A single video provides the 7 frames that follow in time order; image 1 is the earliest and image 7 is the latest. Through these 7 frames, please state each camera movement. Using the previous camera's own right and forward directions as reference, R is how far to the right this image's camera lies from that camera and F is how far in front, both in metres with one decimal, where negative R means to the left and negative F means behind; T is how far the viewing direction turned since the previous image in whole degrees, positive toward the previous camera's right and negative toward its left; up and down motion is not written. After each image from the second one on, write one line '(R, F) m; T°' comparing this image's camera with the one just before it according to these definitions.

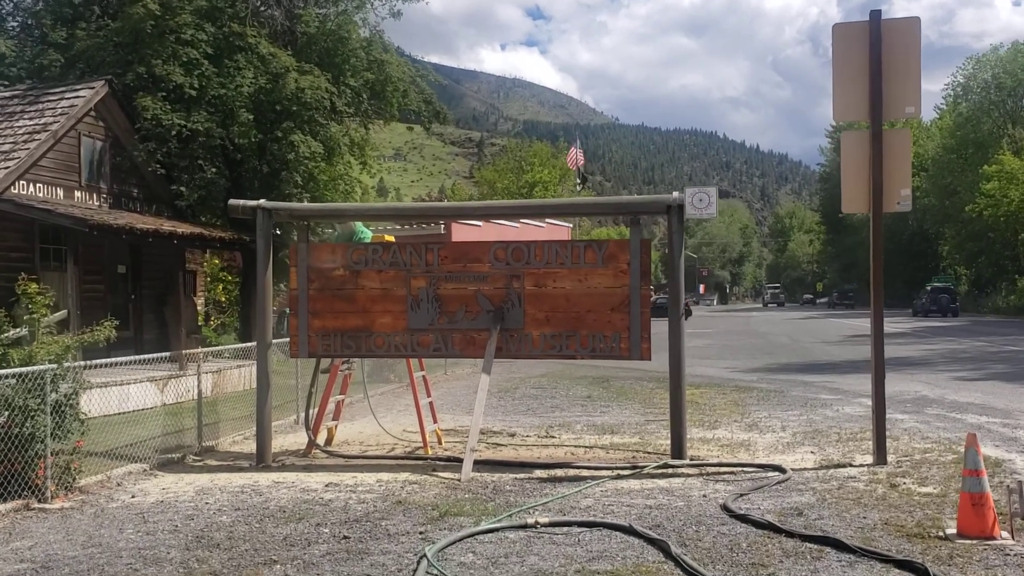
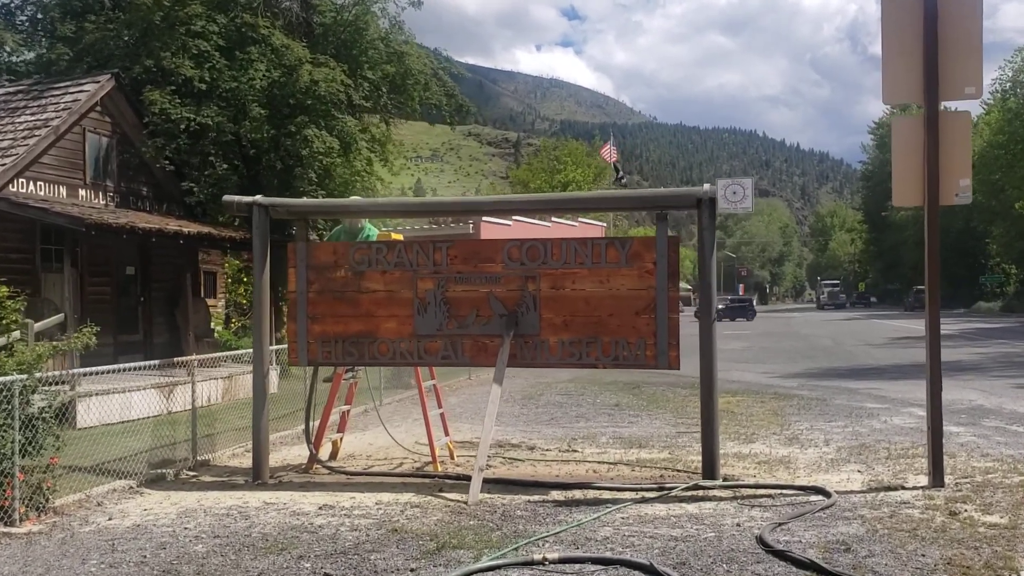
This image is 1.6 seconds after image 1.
(+0.2, +0.8) m; -2°
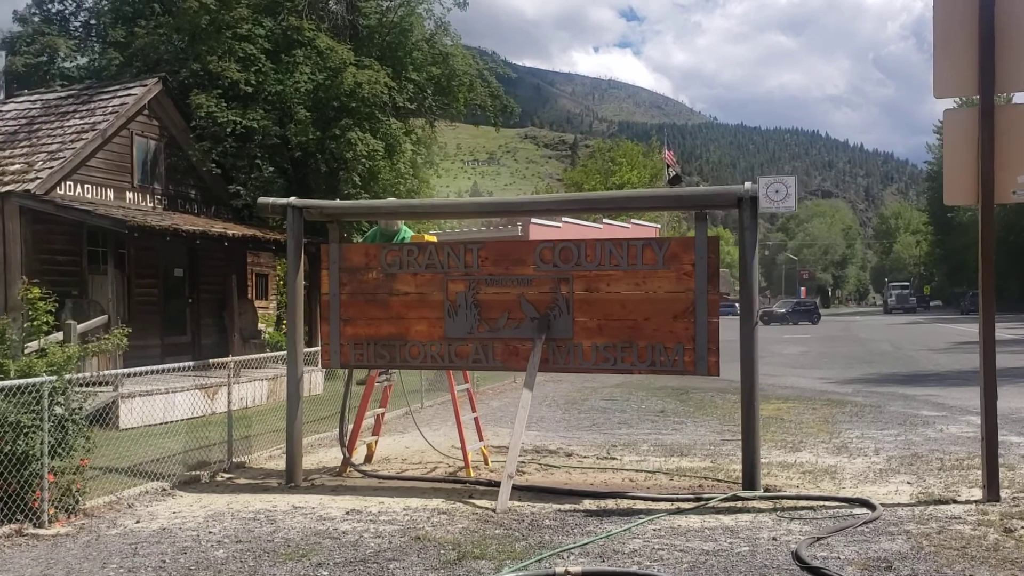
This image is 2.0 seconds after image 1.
(+0.2, +0.2) m; -3°
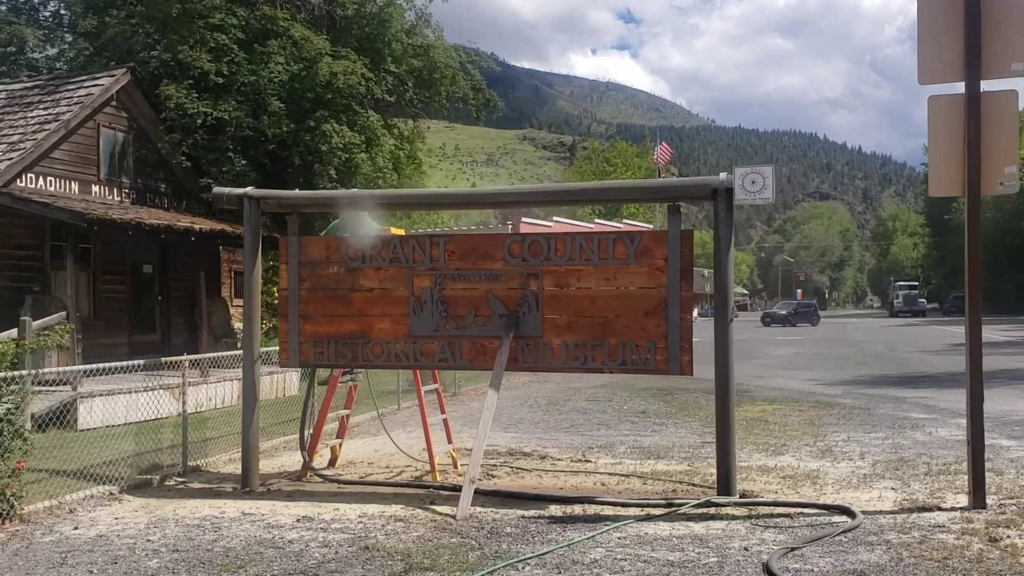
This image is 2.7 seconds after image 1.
(+0.3, +0.4) m; 0°
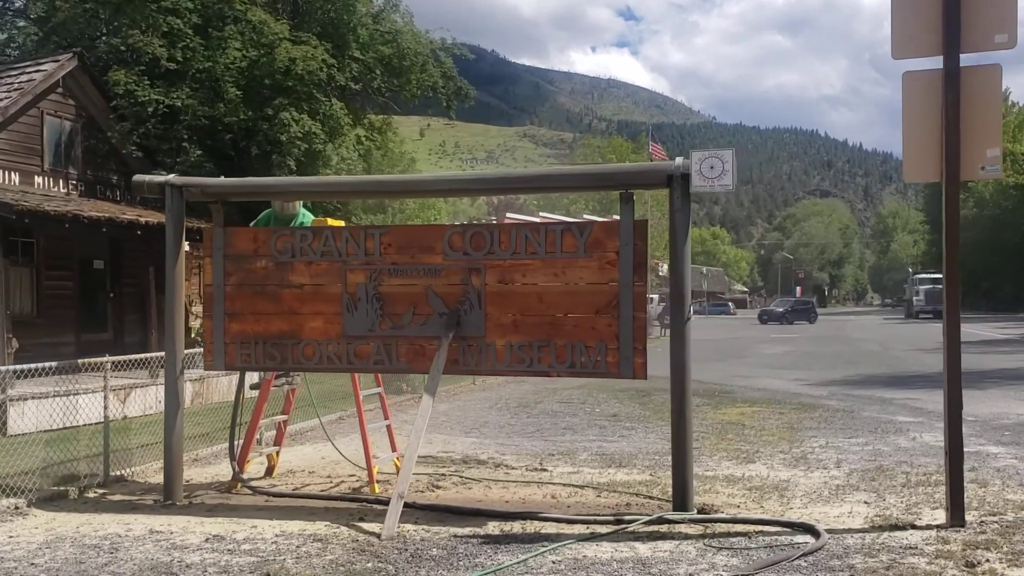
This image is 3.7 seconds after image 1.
(+0.5, +0.6) m; 0°
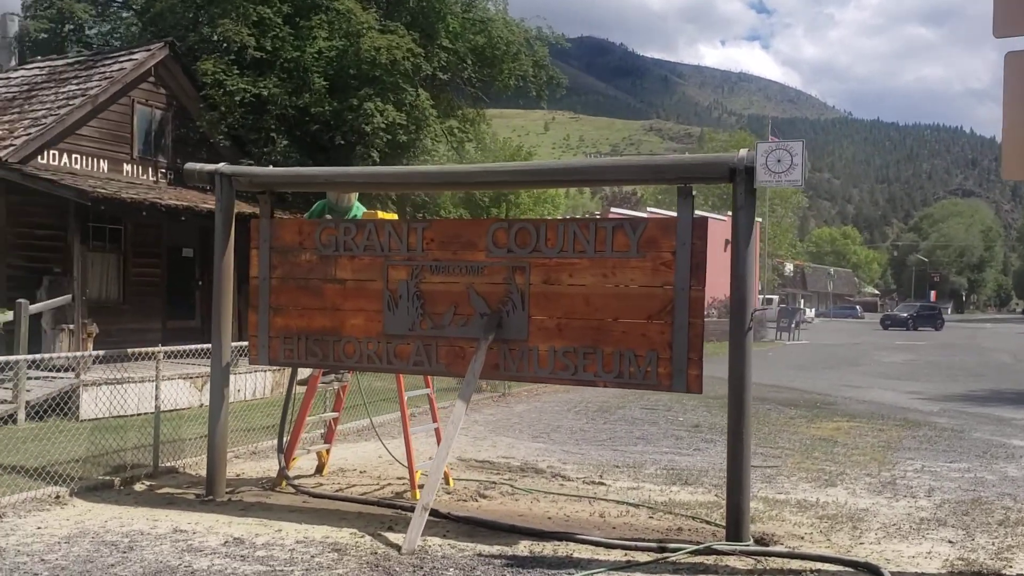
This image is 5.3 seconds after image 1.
(+0.5, +0.5) m; -7°
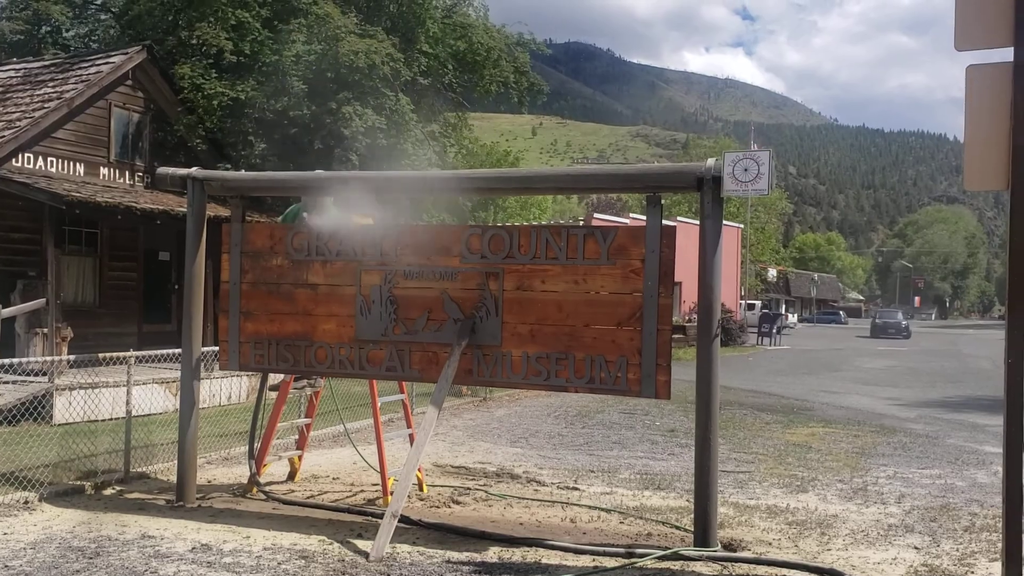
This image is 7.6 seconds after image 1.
(+0.1, 0.0) m; +1°
